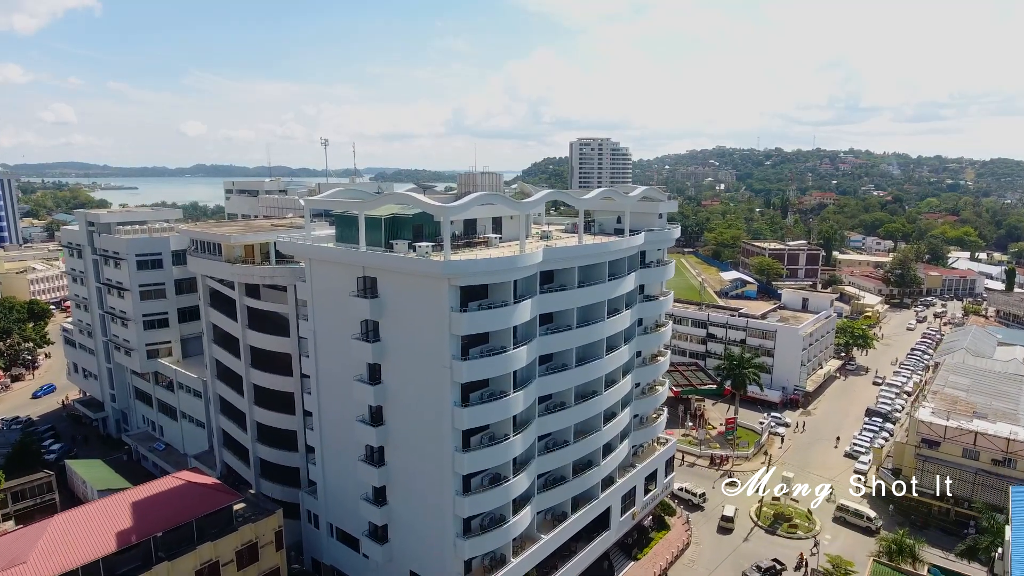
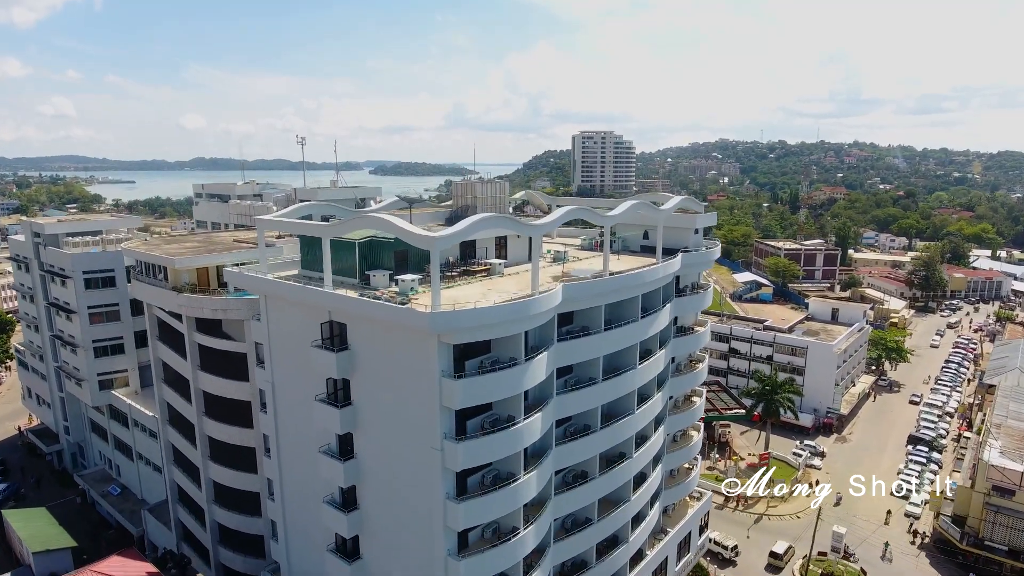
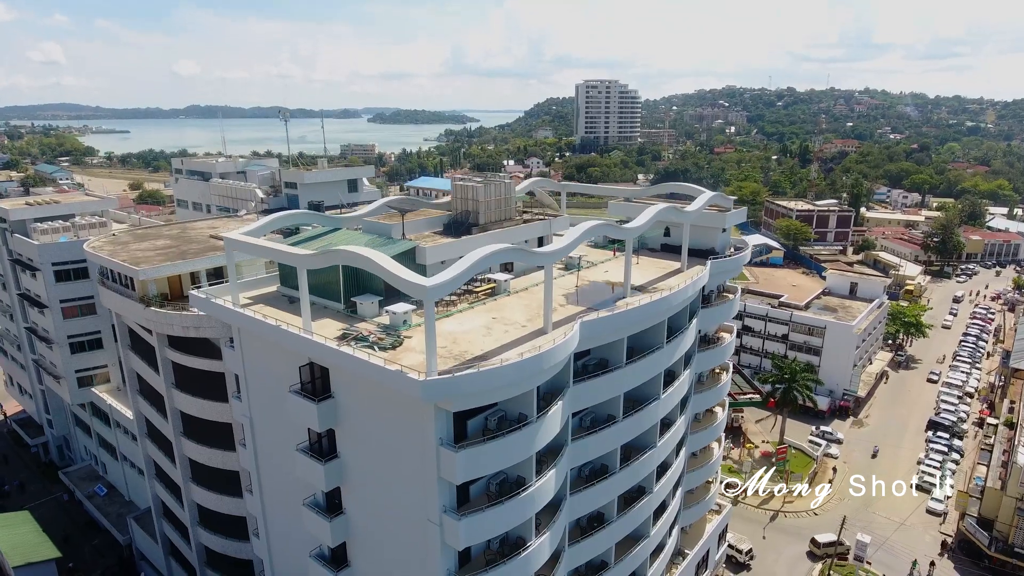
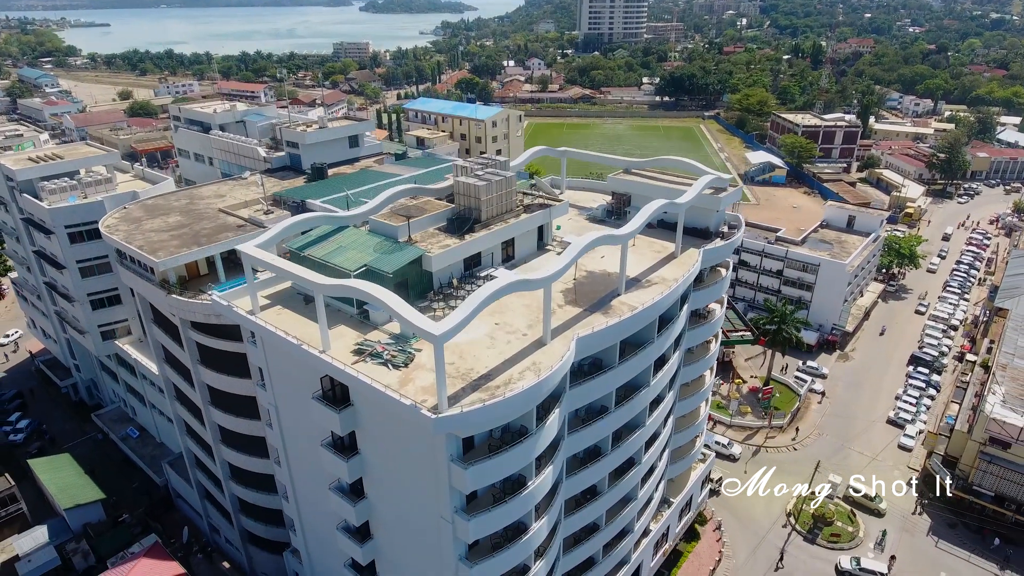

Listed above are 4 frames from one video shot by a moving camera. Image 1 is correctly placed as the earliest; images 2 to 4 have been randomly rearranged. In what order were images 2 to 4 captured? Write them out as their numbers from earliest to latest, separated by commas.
2, 3, 4
